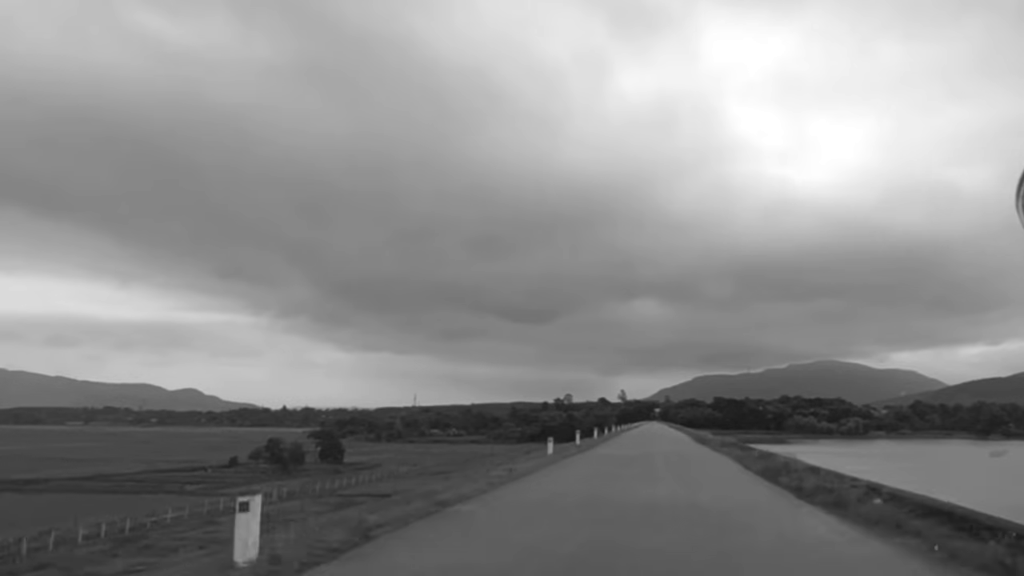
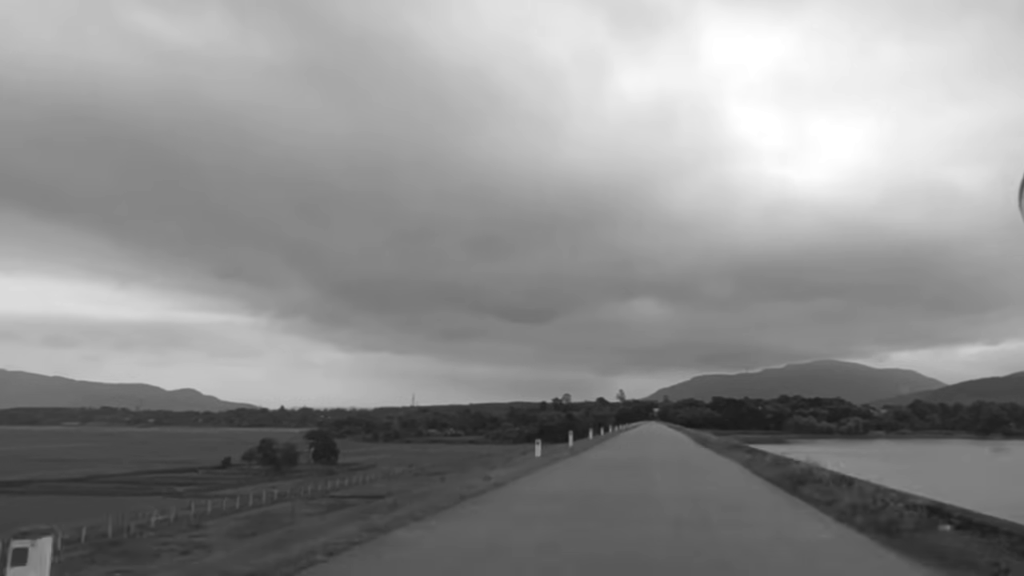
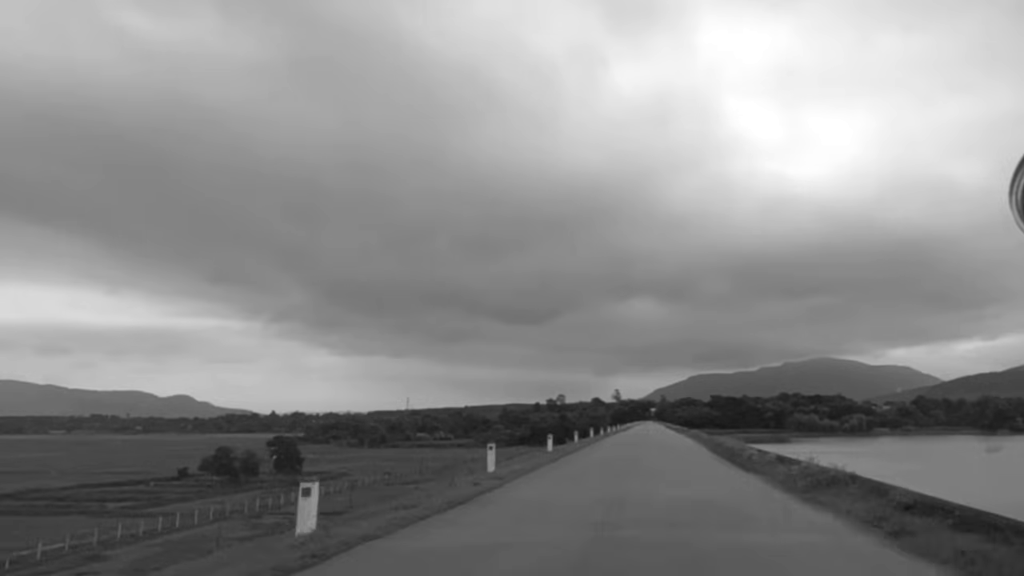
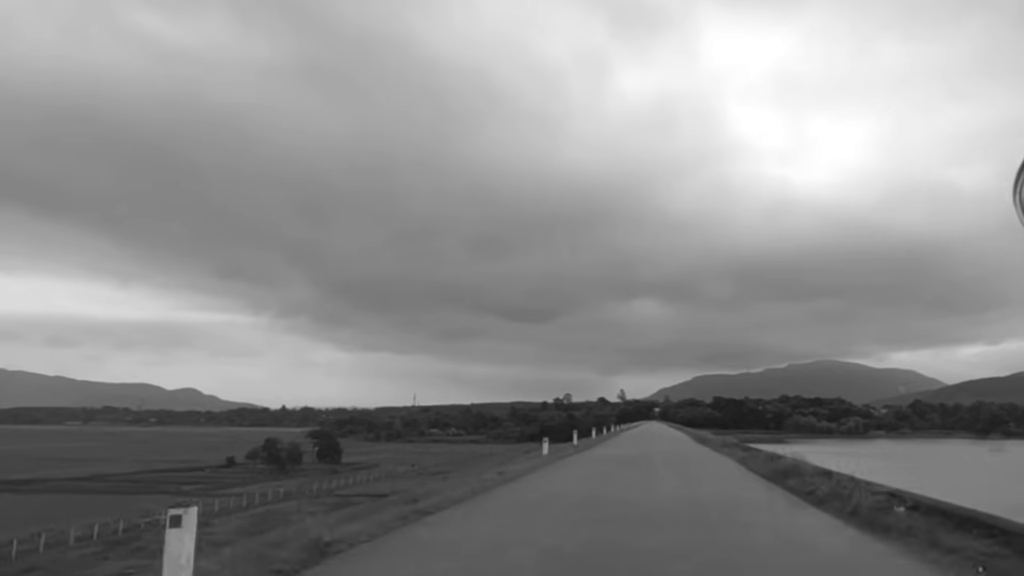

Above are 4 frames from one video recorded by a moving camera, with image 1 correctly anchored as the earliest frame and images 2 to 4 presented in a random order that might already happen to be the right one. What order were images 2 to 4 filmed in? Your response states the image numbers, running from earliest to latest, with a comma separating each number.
4, 2, 3
